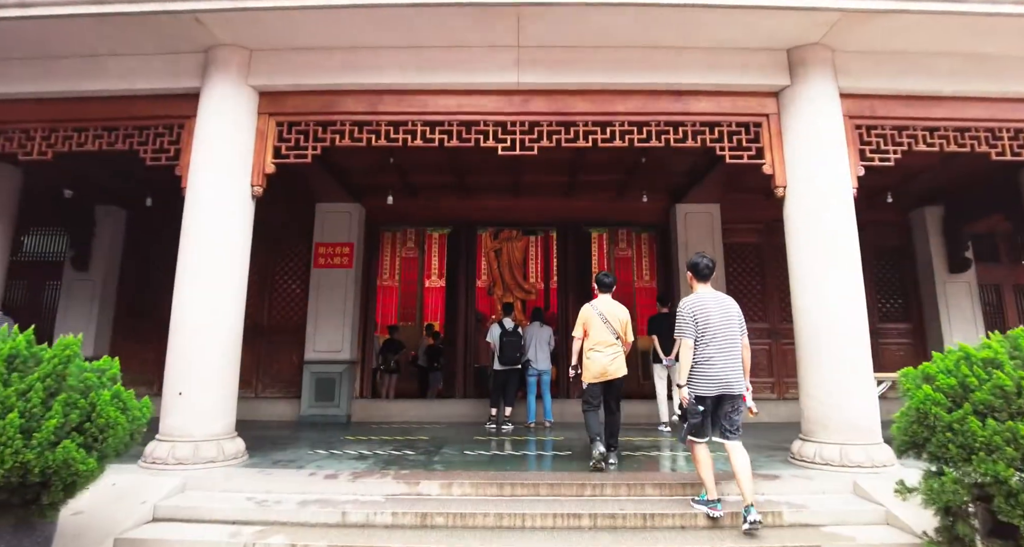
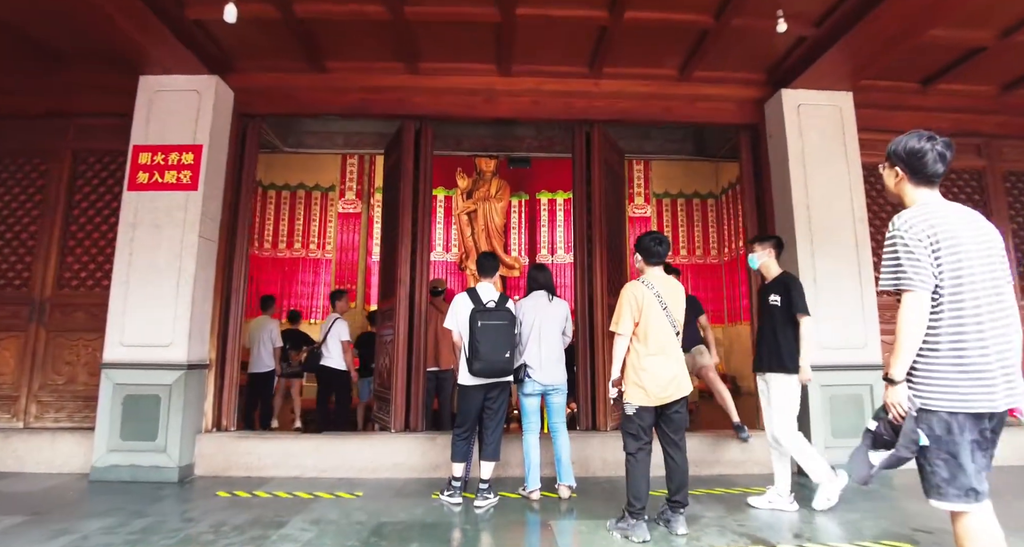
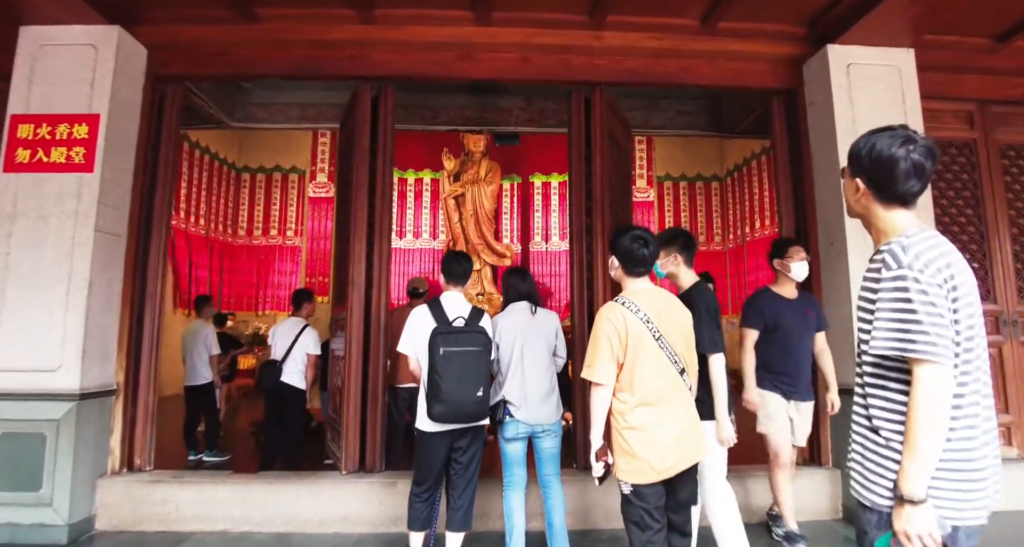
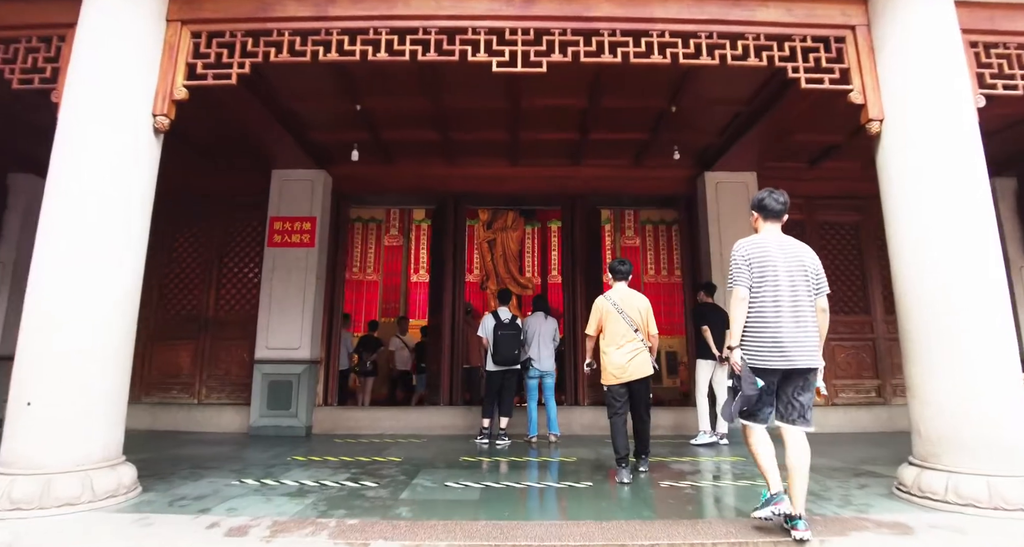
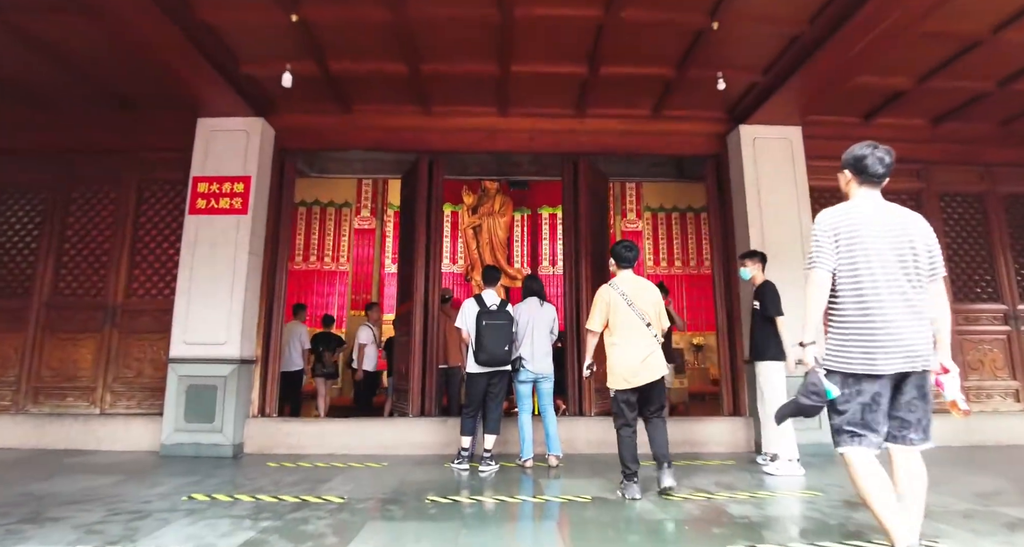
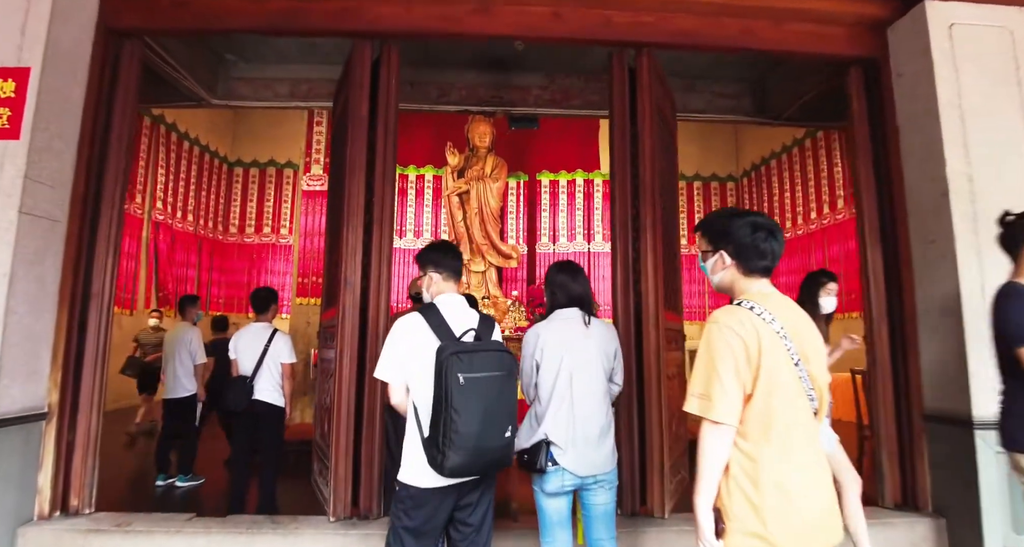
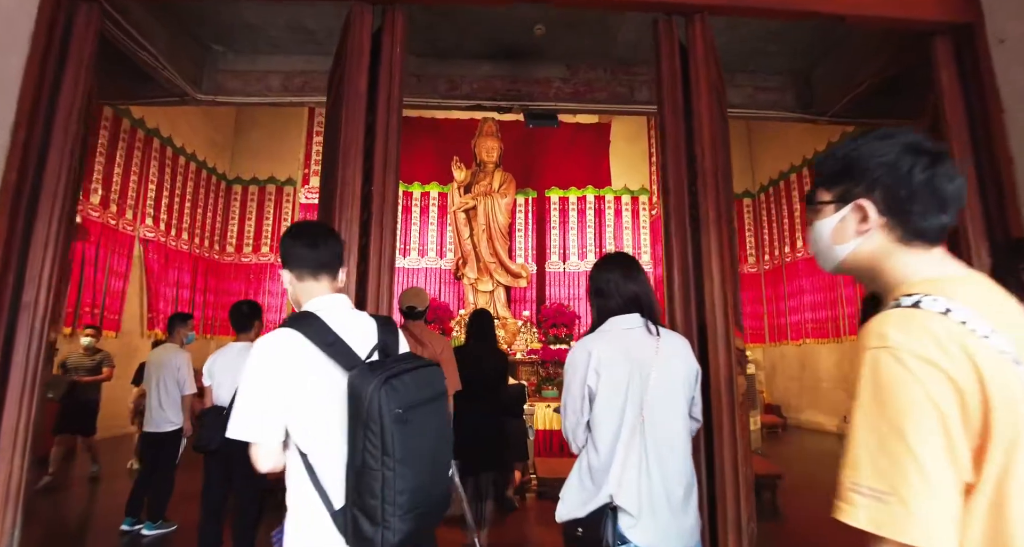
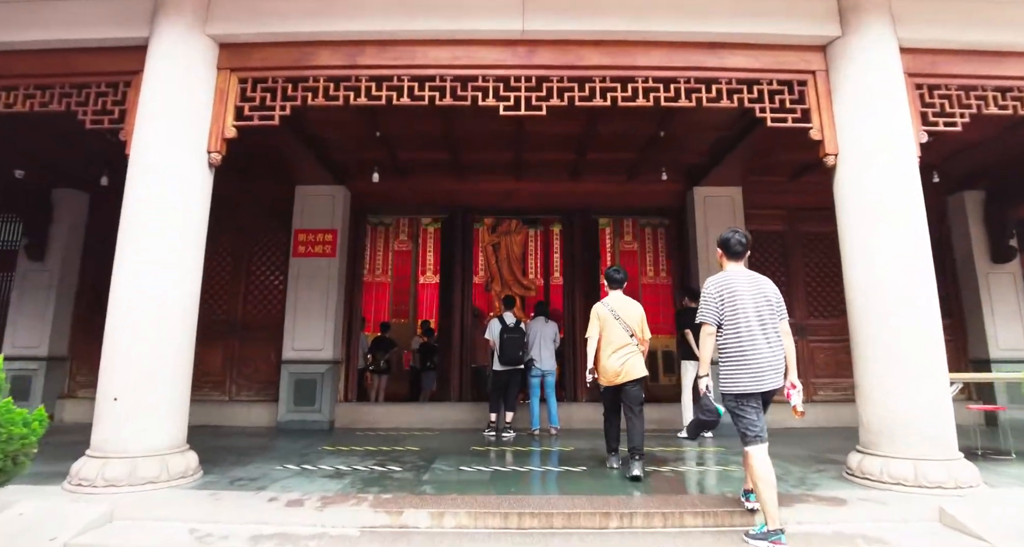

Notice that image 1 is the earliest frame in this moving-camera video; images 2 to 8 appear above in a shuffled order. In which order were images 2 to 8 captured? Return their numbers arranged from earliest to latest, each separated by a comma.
8, 4, 5, 2, 3, 6, 7
